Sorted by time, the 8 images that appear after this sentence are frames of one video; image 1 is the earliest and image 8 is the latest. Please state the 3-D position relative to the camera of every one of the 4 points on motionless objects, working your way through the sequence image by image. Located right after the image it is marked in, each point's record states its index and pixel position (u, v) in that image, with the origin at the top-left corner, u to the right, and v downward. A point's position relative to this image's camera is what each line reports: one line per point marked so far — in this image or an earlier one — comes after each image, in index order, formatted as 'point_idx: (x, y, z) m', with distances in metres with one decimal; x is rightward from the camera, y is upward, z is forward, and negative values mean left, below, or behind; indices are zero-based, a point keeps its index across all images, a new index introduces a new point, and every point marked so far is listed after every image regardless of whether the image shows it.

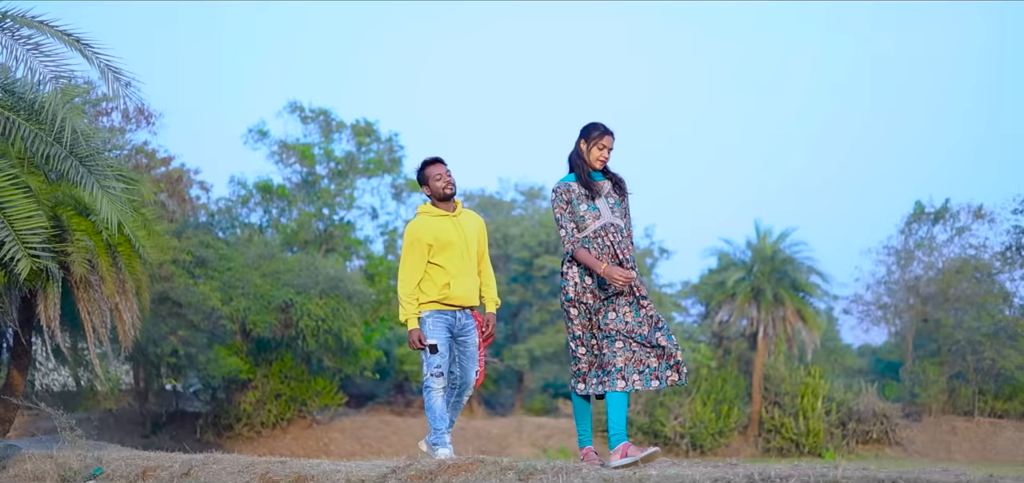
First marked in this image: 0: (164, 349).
0: (-4.3, -1.3, +19.8) m
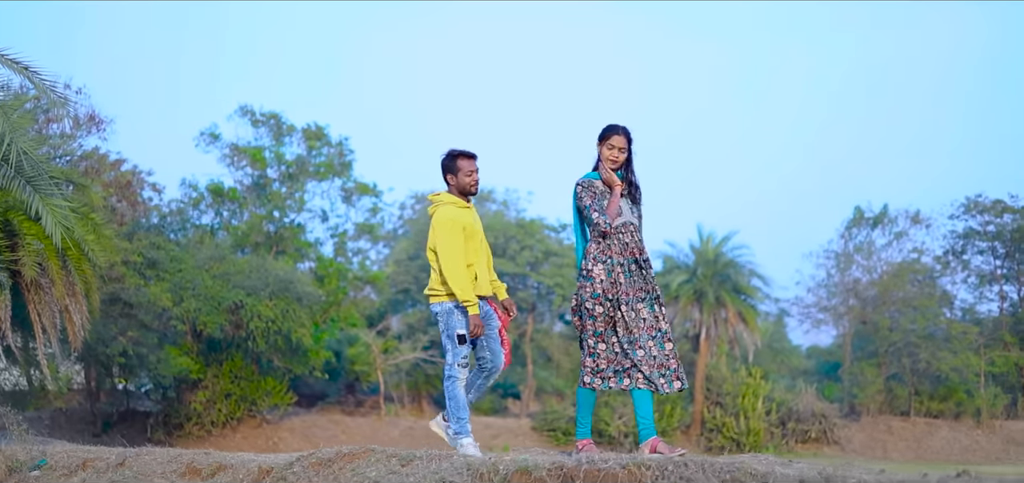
0: (-5.1, -1.4, +20.4) m
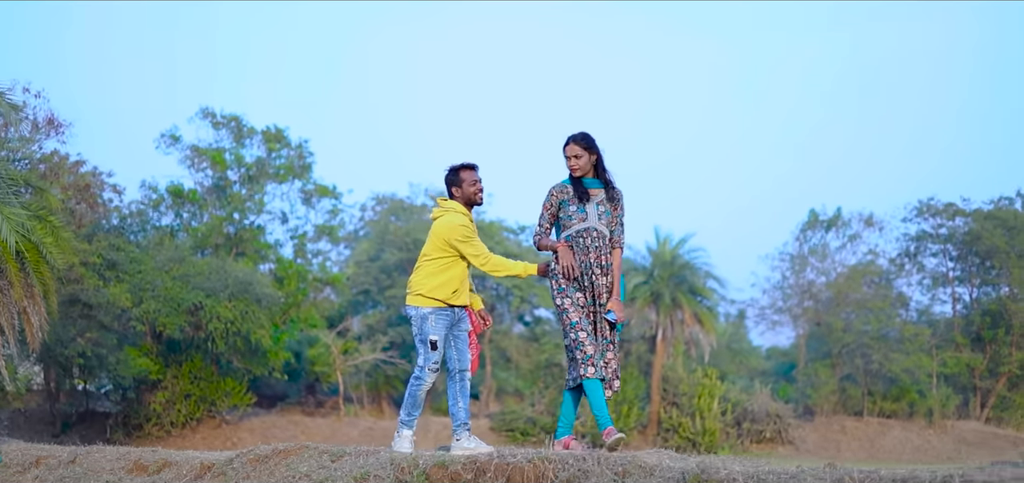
0: (-5.7, -1.4, +20.6) m
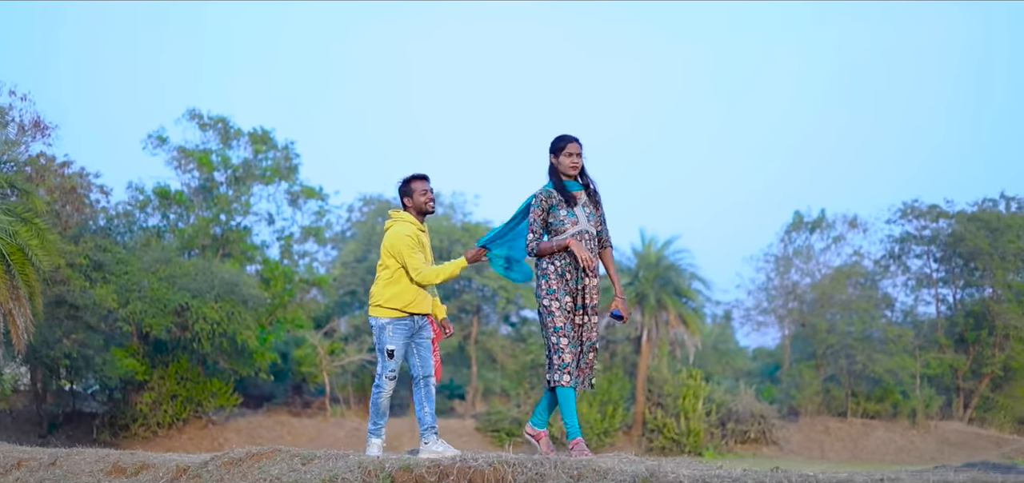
0: (-6.0, -1.4, +20.7) m
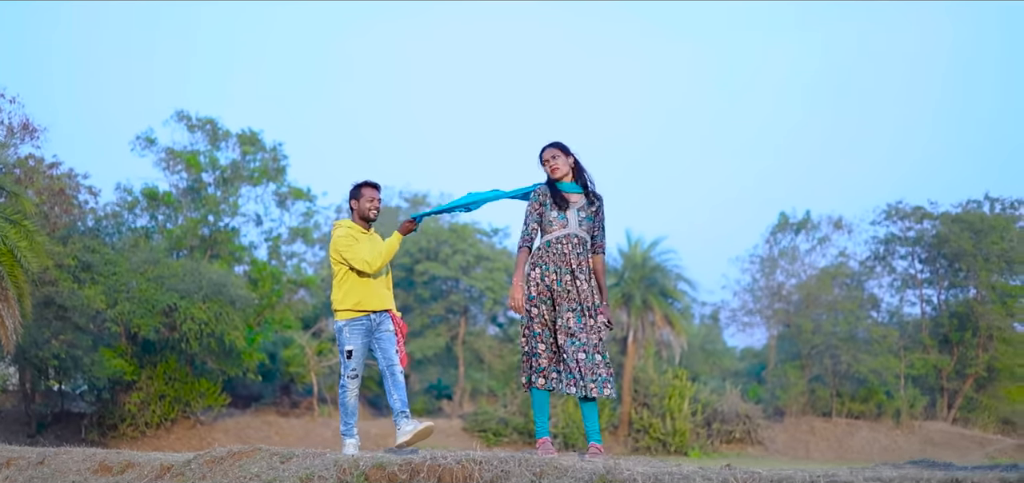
0: (-6.2, -1.5, +20.9) m
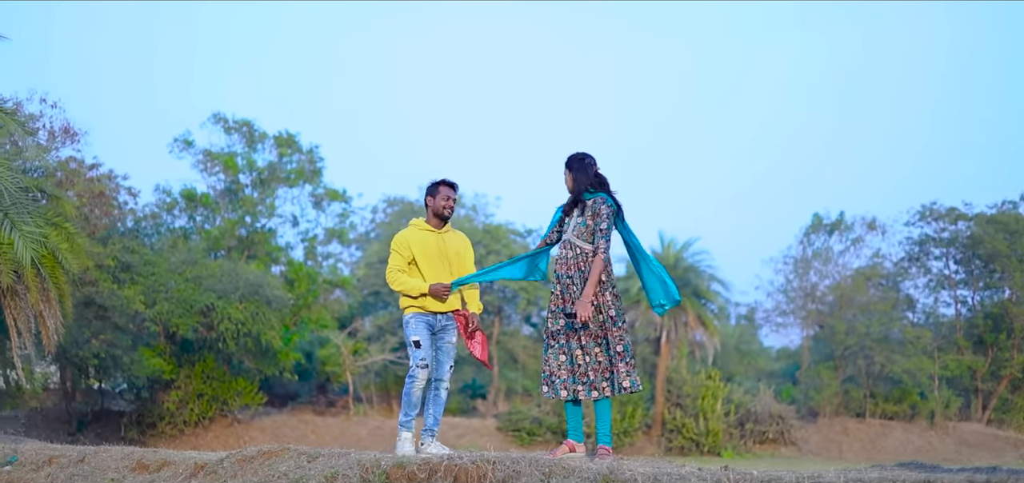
0: (-5.8, -1.5, +21.4) m
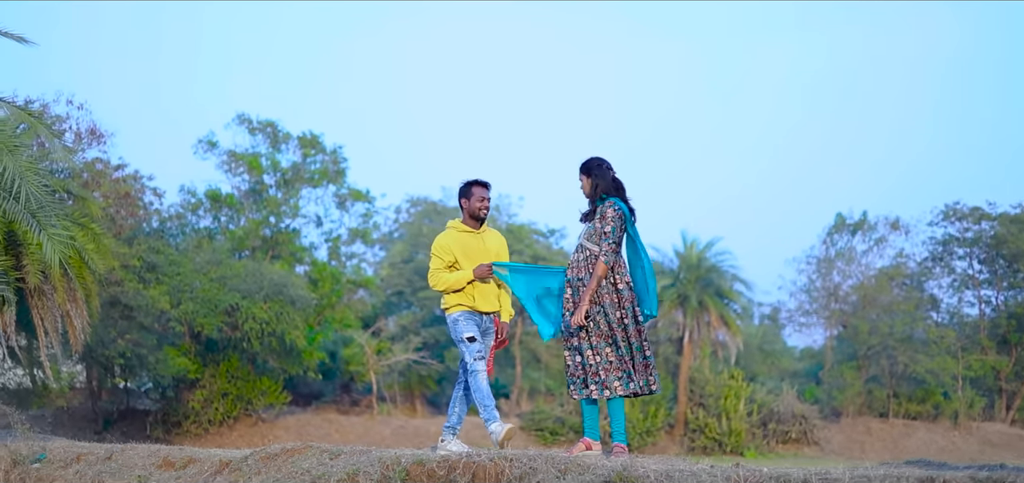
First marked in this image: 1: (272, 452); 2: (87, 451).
0: (-5.5, -1.5, +21.6) m
1: (-1.0, -0.9, +6.6) m
2: (-2.2, -1.1, +8.3) m
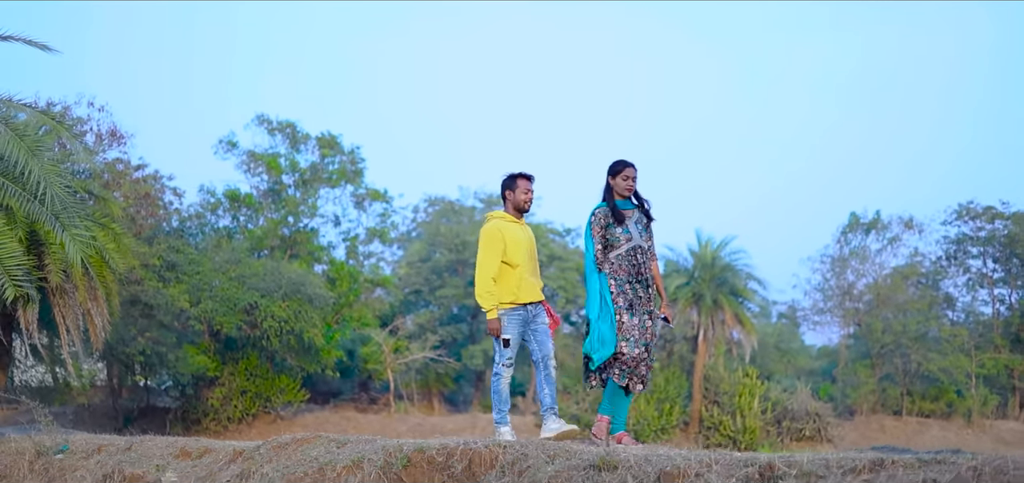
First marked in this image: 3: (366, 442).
0: (-5.3, -1.5, +22.0) m
1: (-1.0, -0.9, +6.9) m
2: (-2.2, -1.1, +8.6) m
3: (-0.6, -0.8, +6.4) m
